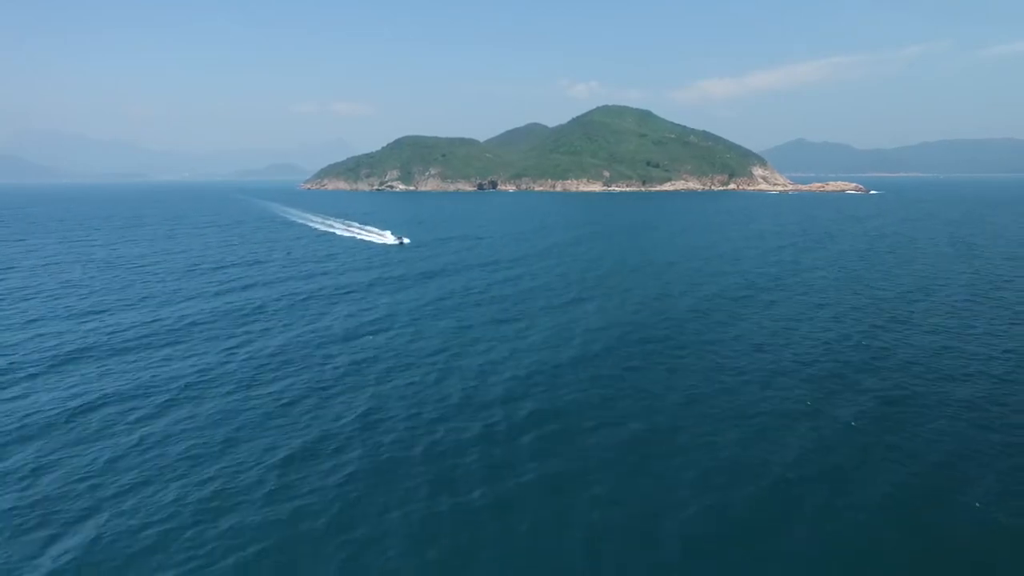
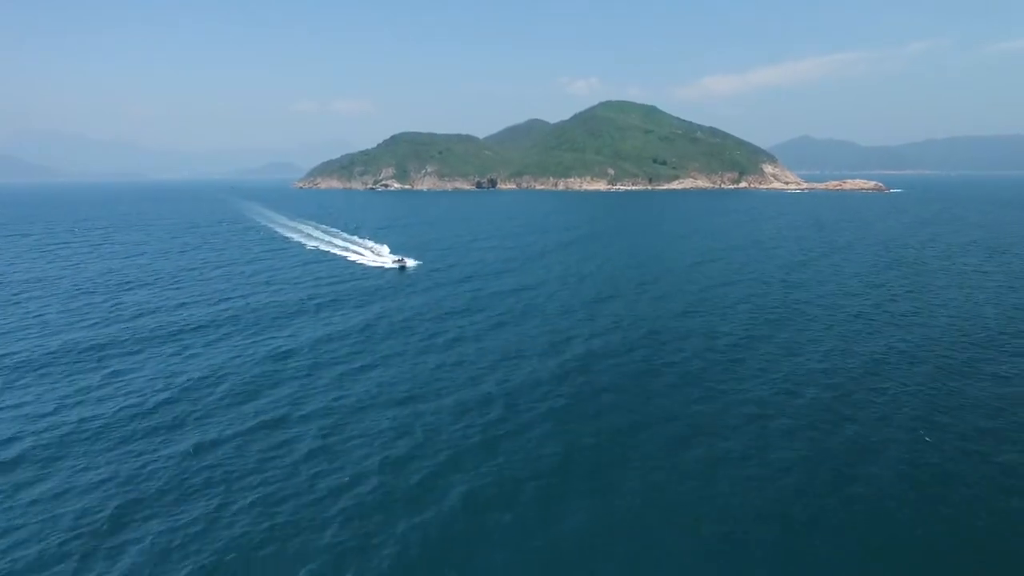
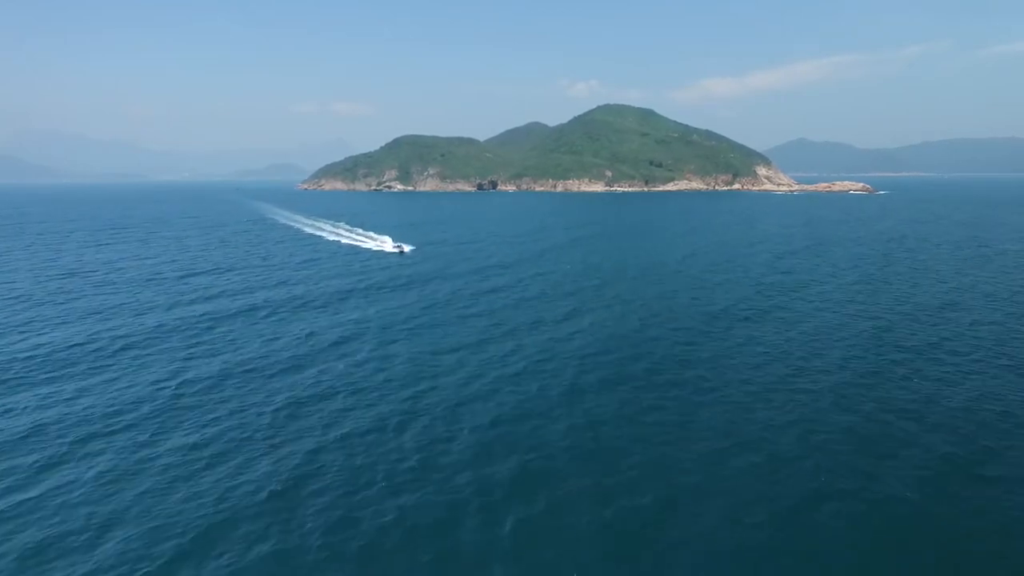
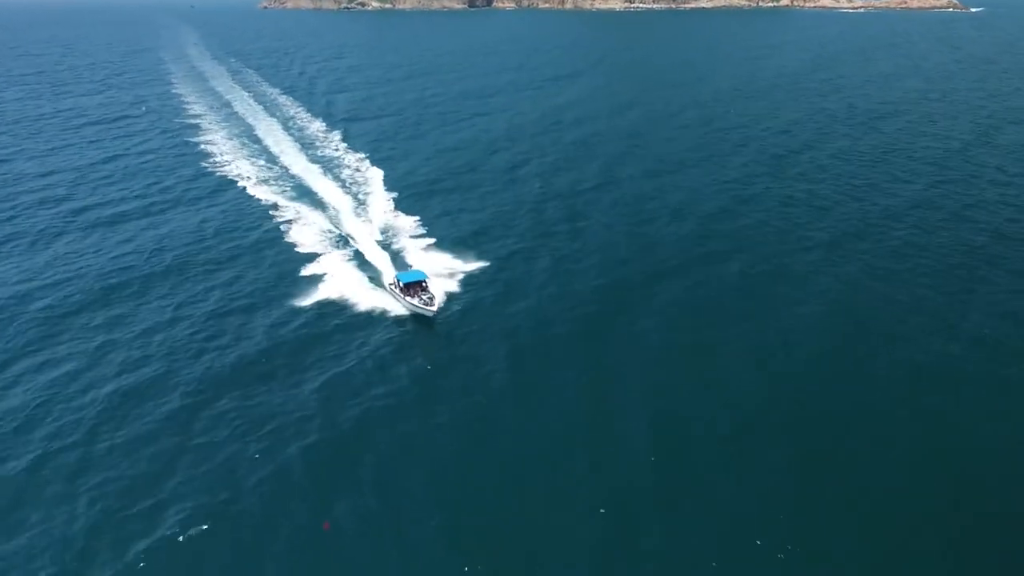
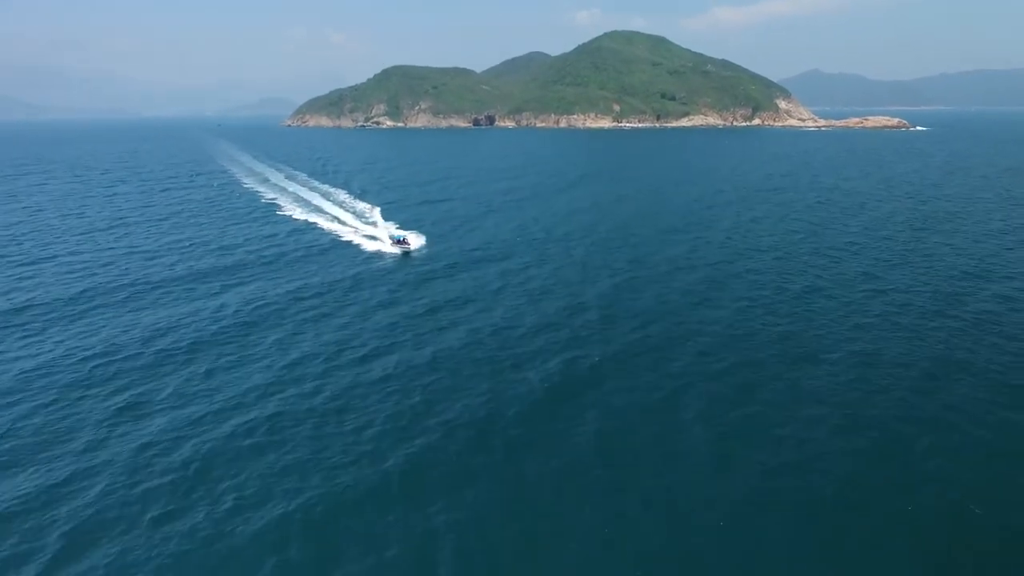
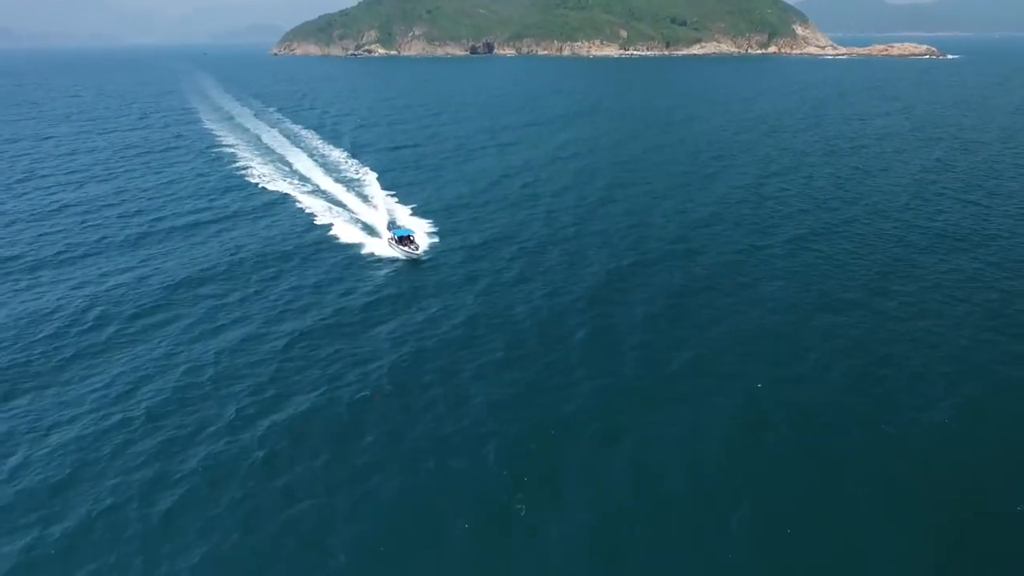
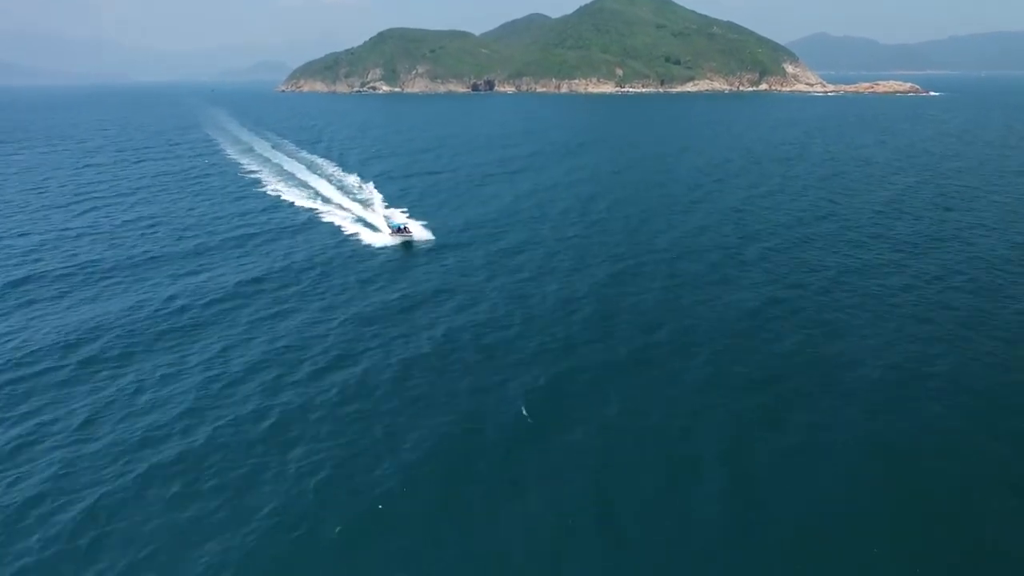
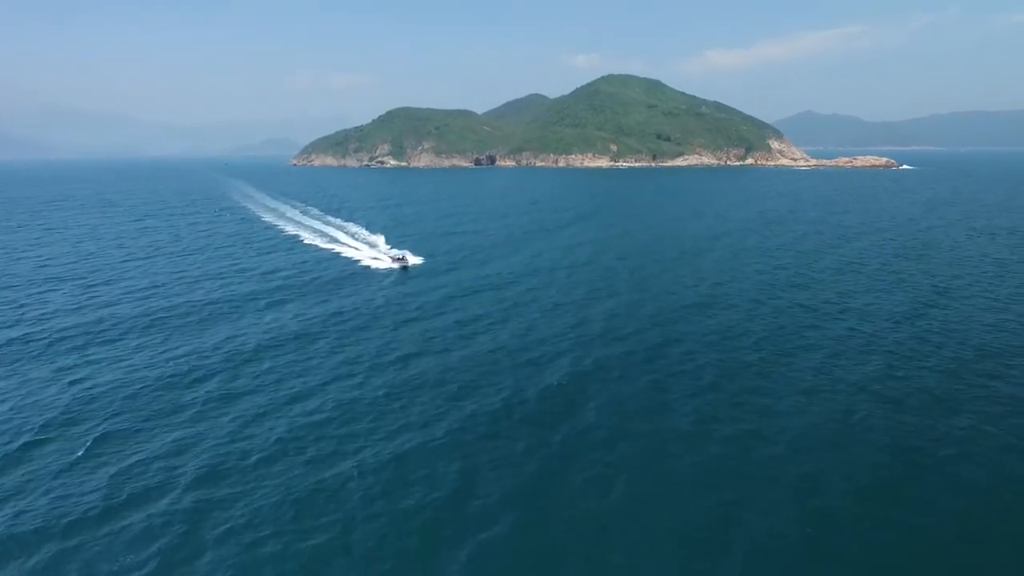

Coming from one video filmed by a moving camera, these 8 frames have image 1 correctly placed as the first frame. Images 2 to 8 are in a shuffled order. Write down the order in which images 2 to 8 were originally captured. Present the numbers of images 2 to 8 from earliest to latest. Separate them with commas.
3, 2, 8, 5, 7, 6, 4
